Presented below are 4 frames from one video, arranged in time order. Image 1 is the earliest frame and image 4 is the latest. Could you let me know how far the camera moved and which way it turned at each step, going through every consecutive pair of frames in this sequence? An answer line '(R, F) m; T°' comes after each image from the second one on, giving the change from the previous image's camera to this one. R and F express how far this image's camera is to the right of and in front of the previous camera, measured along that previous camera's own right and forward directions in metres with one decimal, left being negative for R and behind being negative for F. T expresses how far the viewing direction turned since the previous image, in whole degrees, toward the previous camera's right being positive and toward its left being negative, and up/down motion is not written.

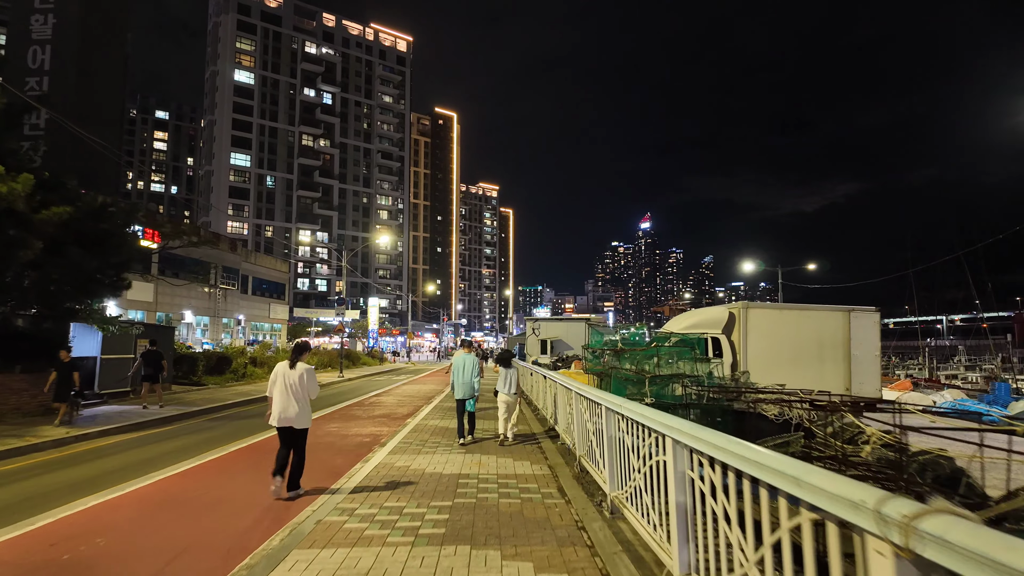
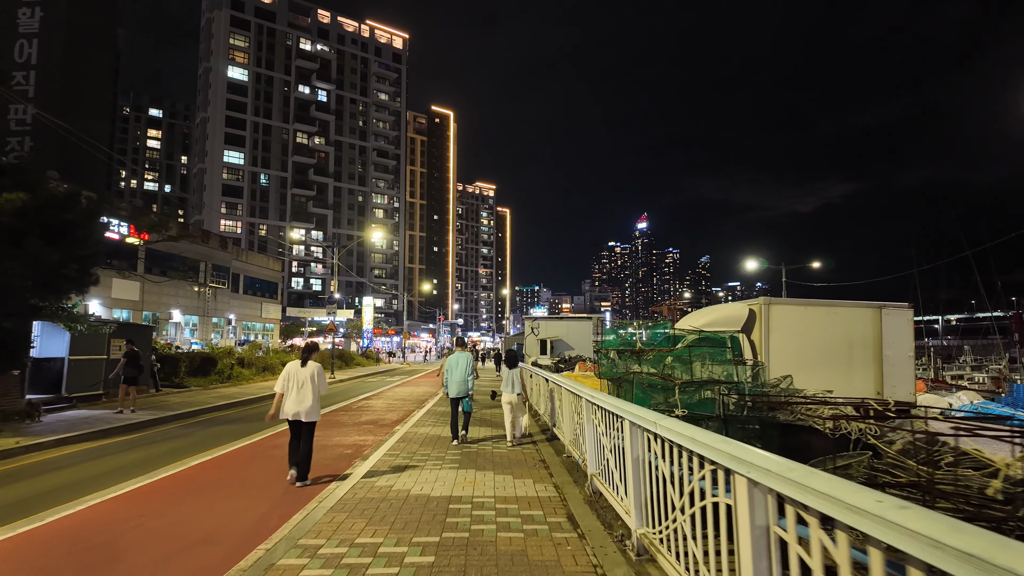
(0.0, +0.9) m; 0°
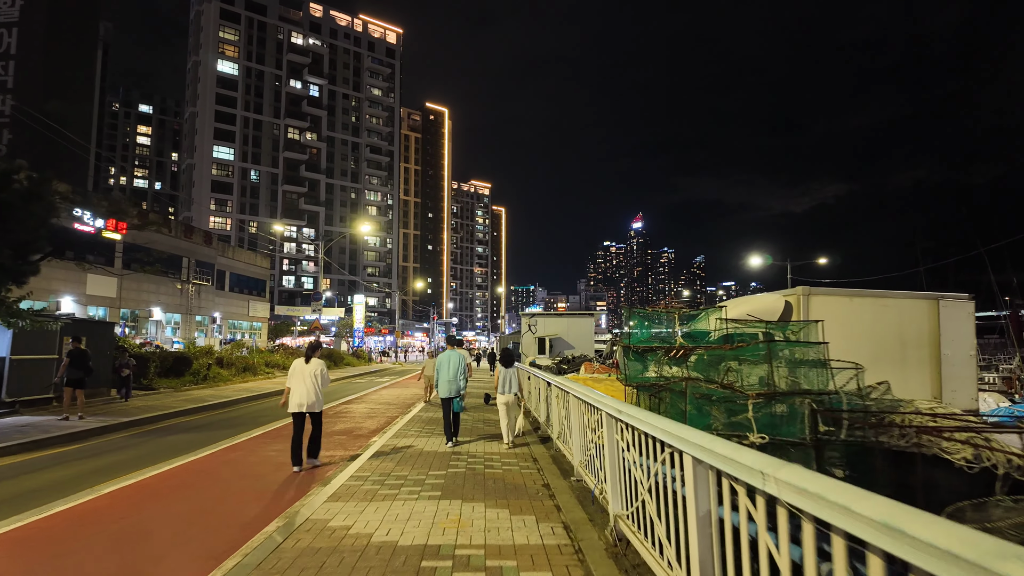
(0.0, +1.3) m; +1°
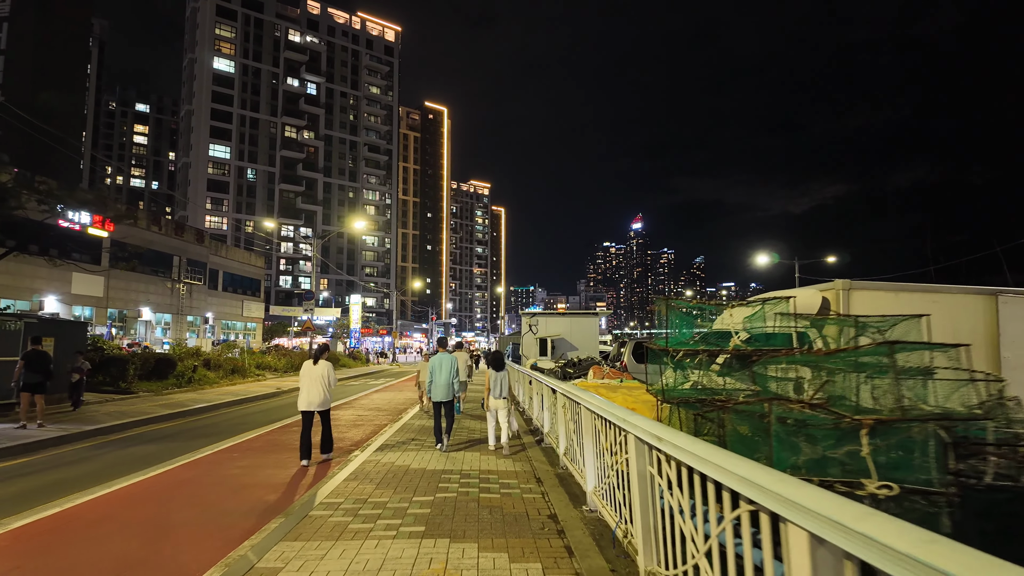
(0.0, +0.9) m; 0°
